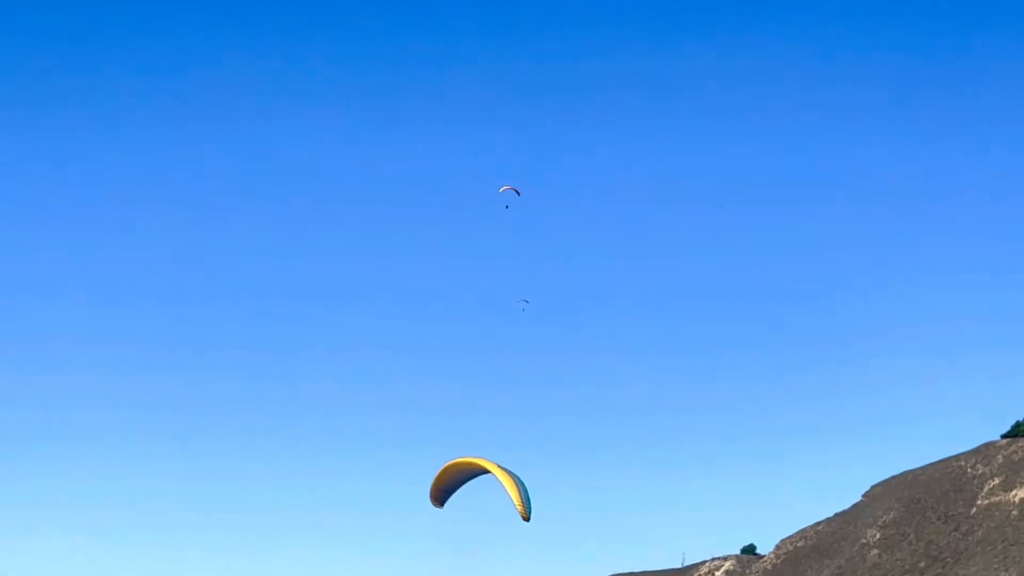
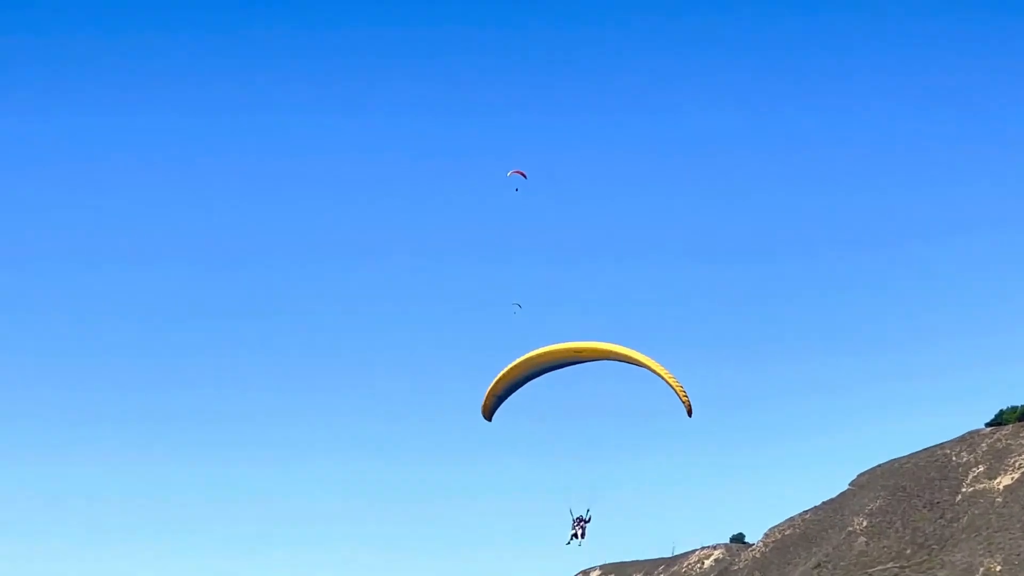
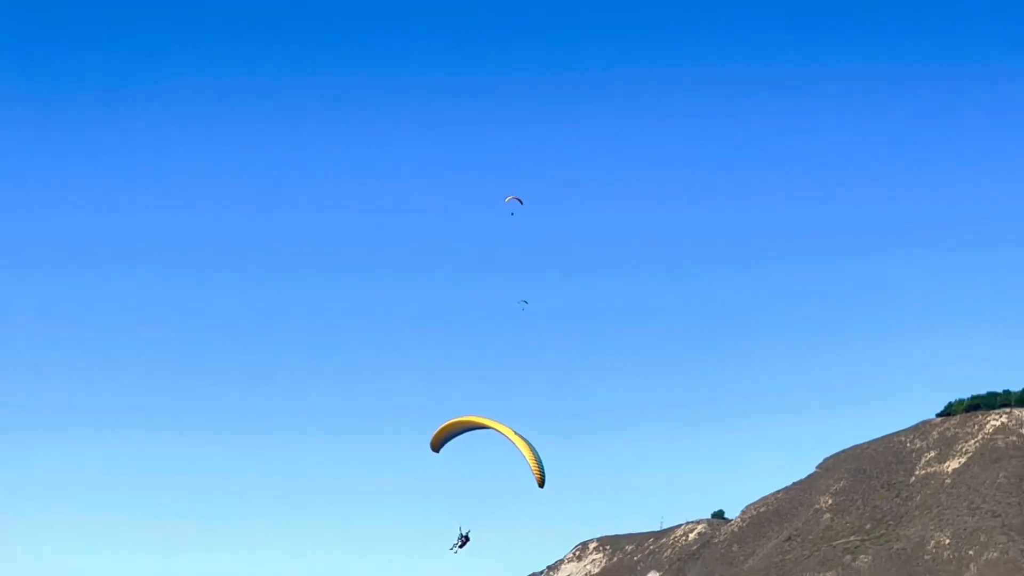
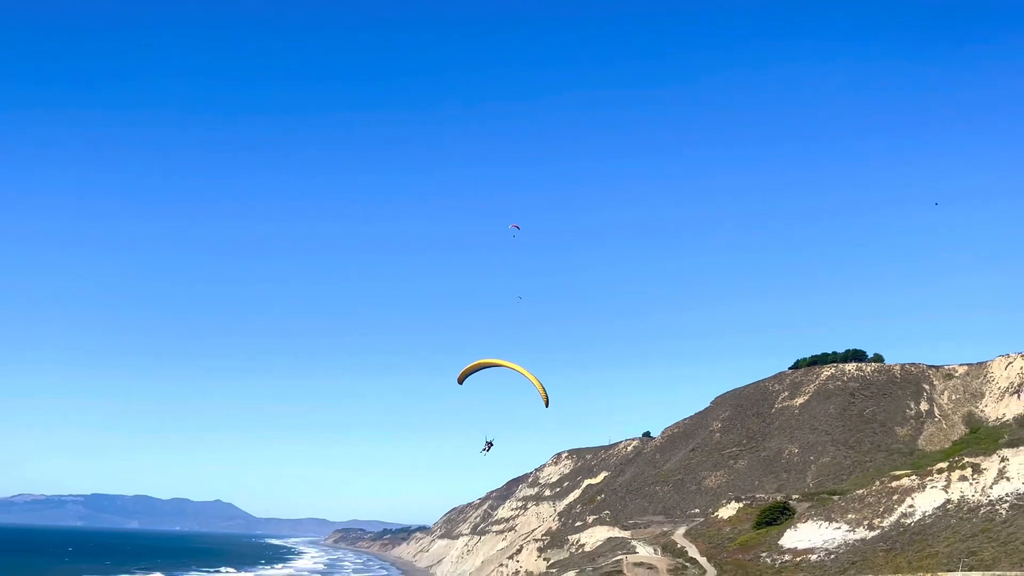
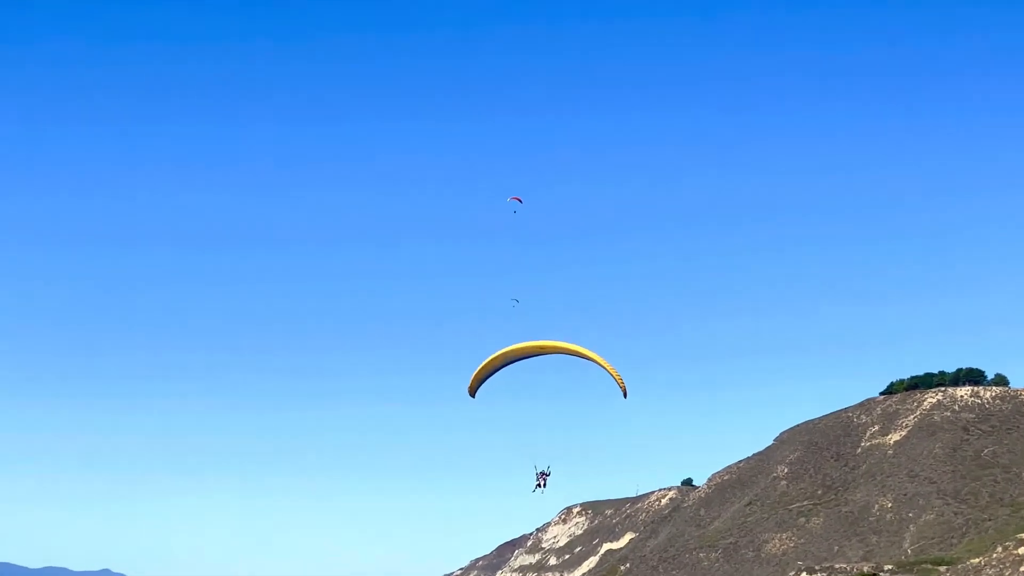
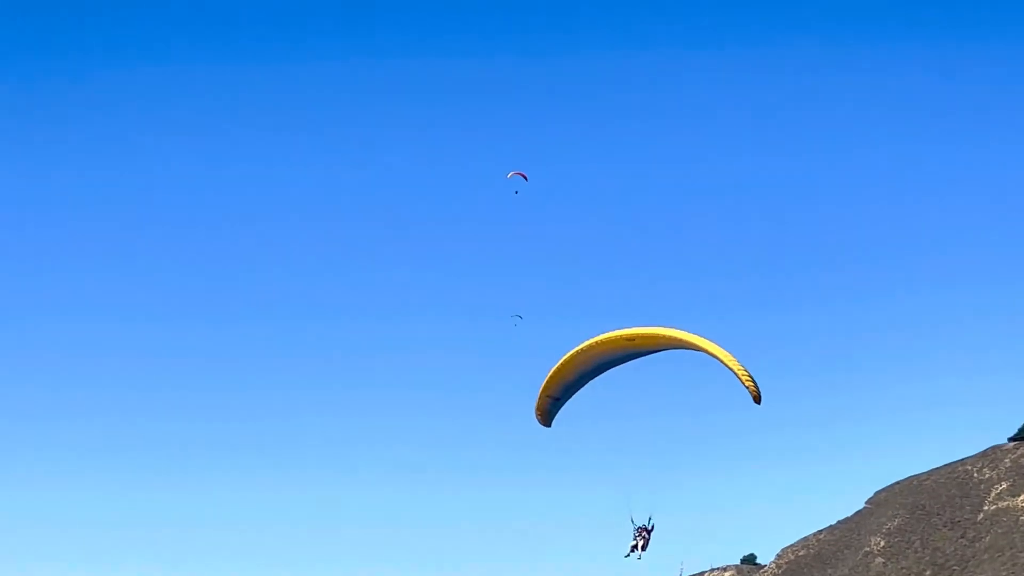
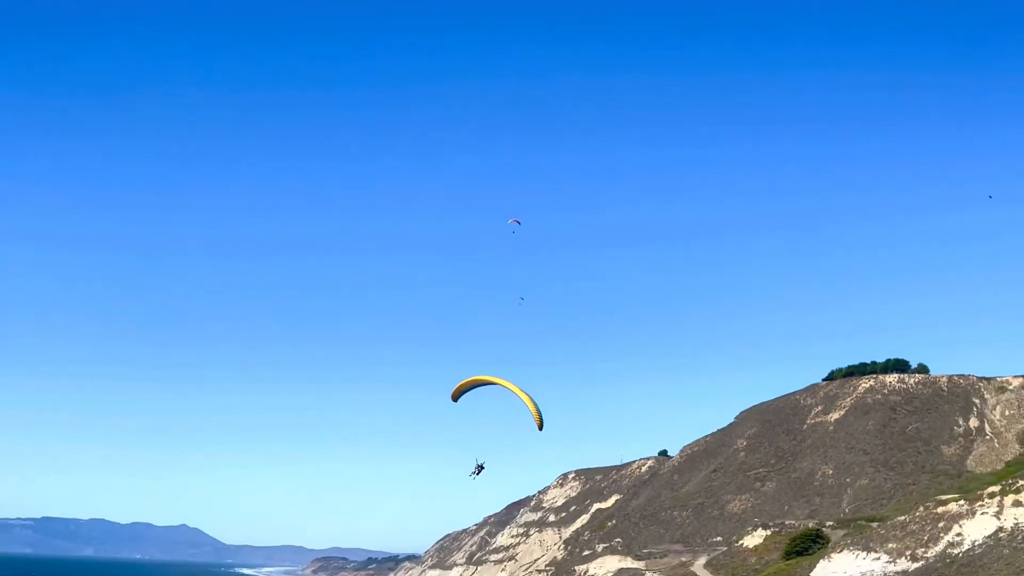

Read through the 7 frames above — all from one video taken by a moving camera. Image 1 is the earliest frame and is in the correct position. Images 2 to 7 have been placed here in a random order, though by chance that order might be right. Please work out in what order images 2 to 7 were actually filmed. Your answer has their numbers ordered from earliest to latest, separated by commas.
3, 7, 4, 5, 2, 6
